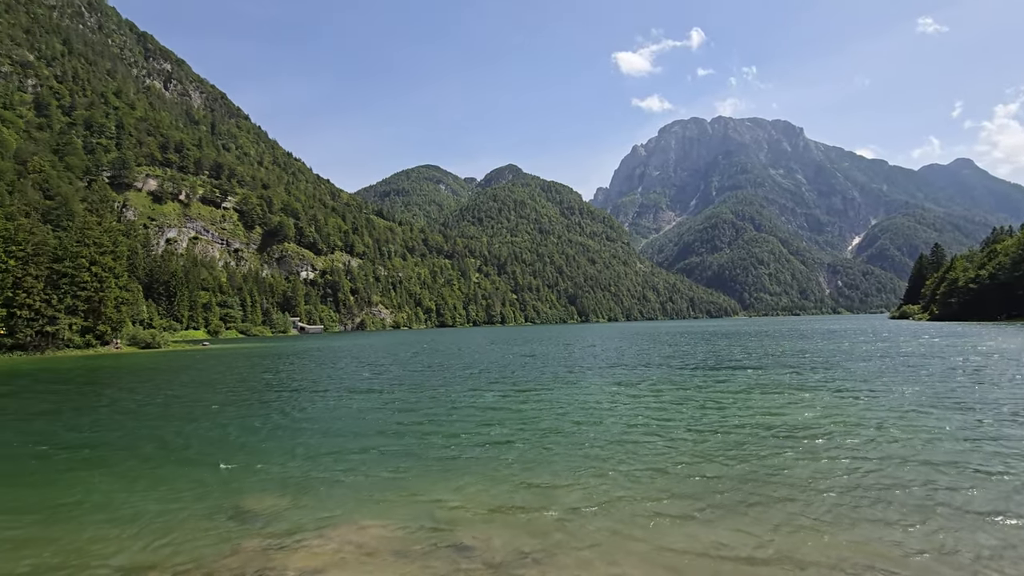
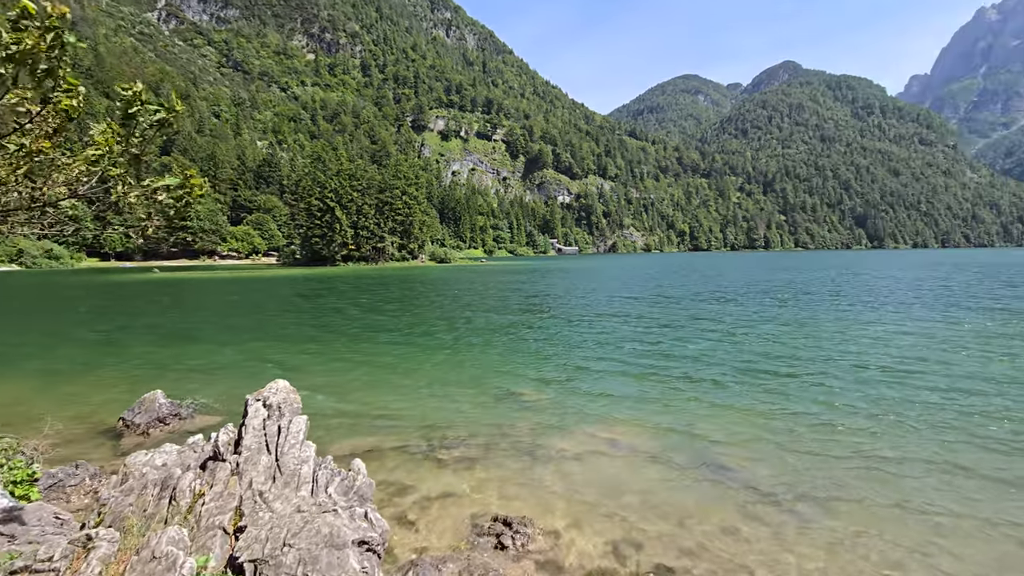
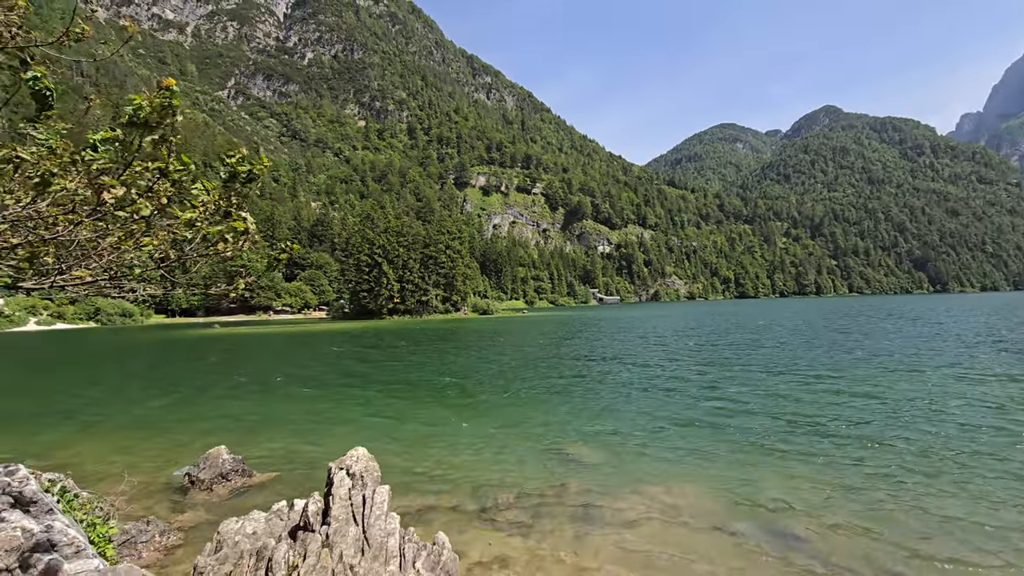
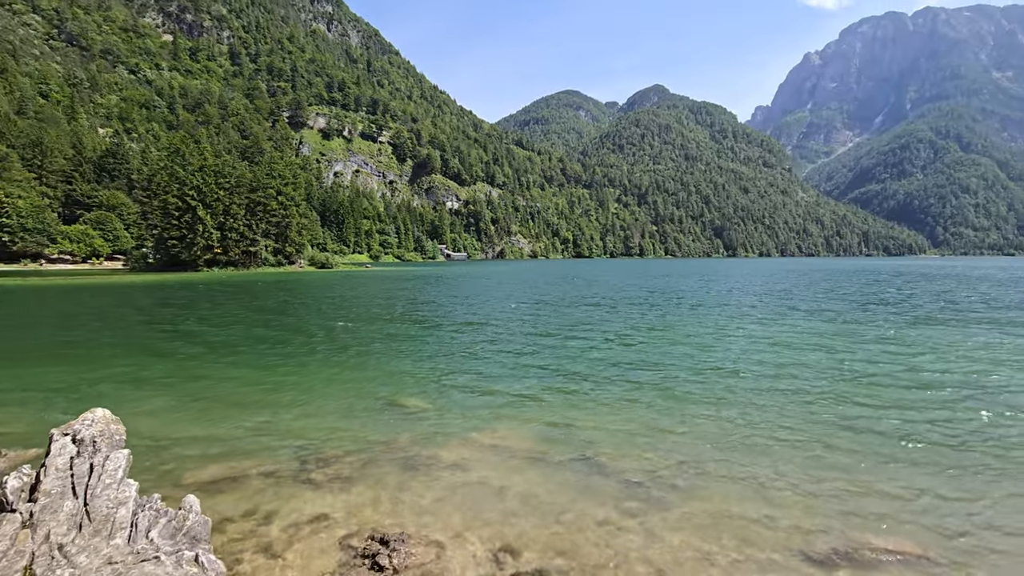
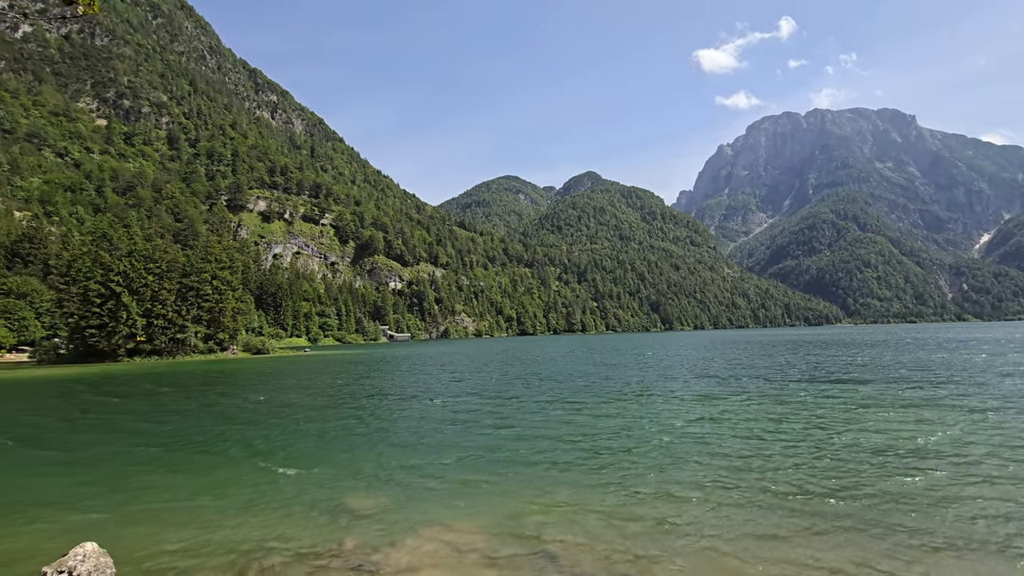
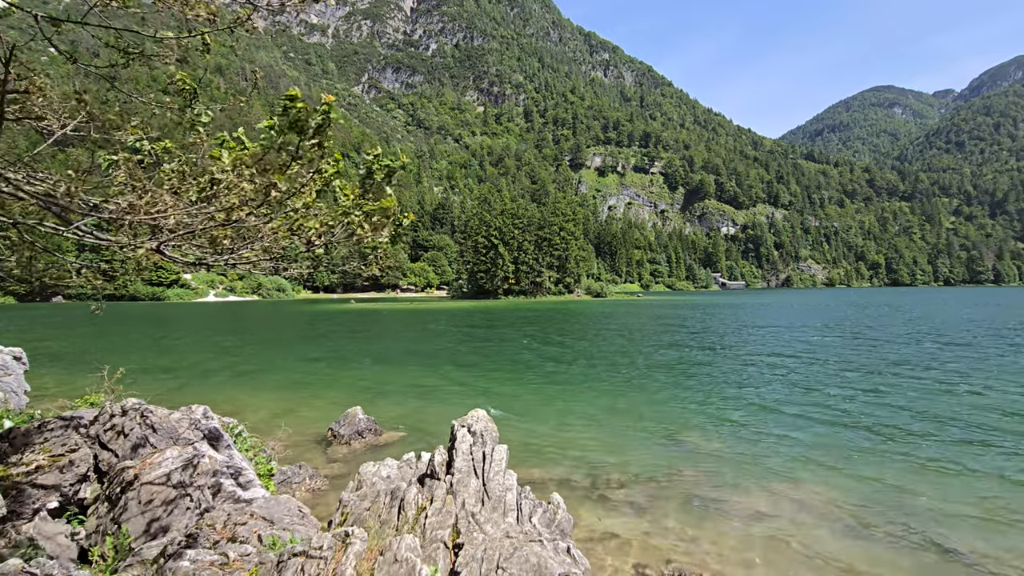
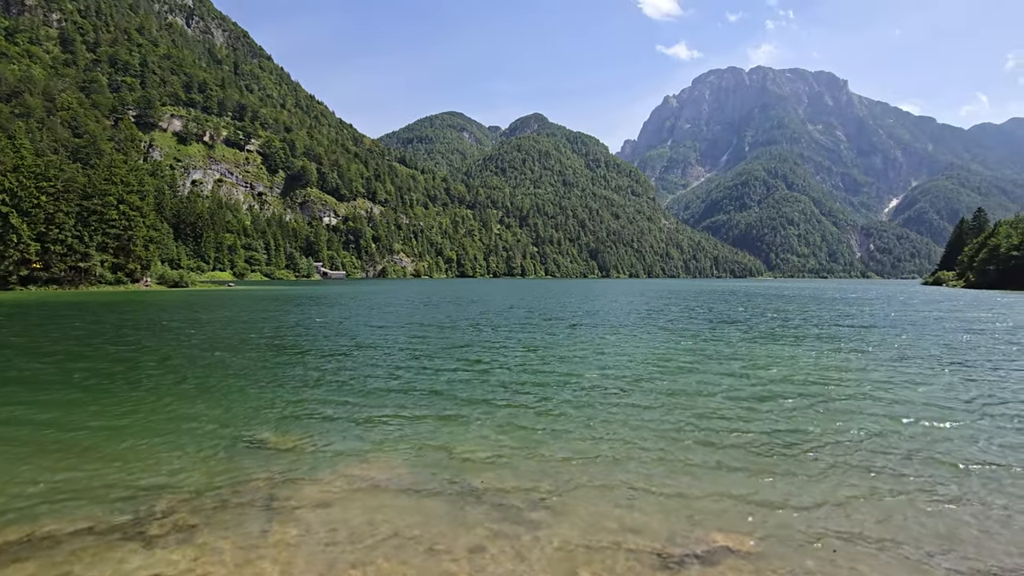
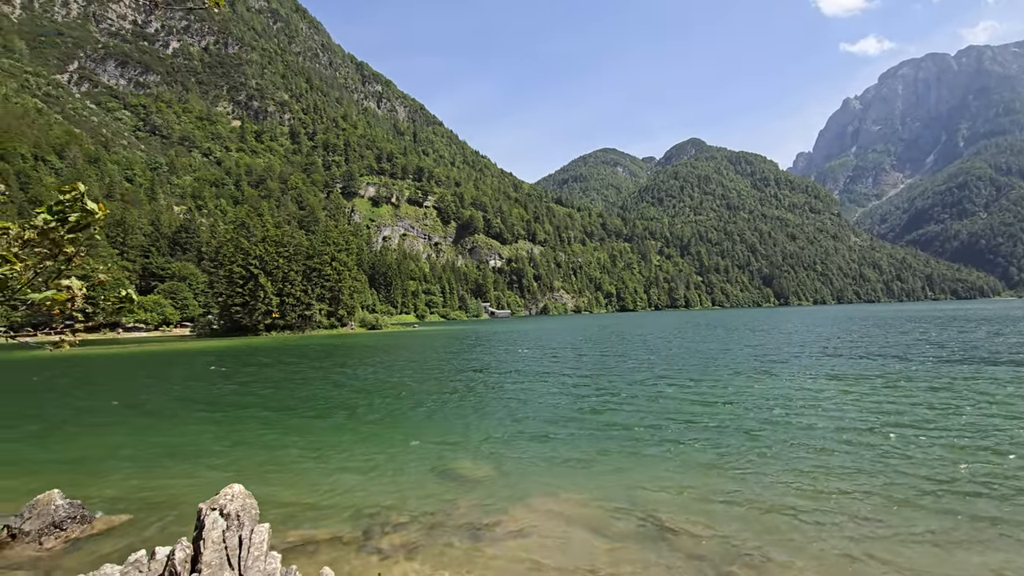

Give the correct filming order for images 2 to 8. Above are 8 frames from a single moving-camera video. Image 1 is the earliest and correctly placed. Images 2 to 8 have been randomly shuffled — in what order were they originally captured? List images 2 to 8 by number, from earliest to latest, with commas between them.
5, 8, 3, 6, 2, 4, 7
